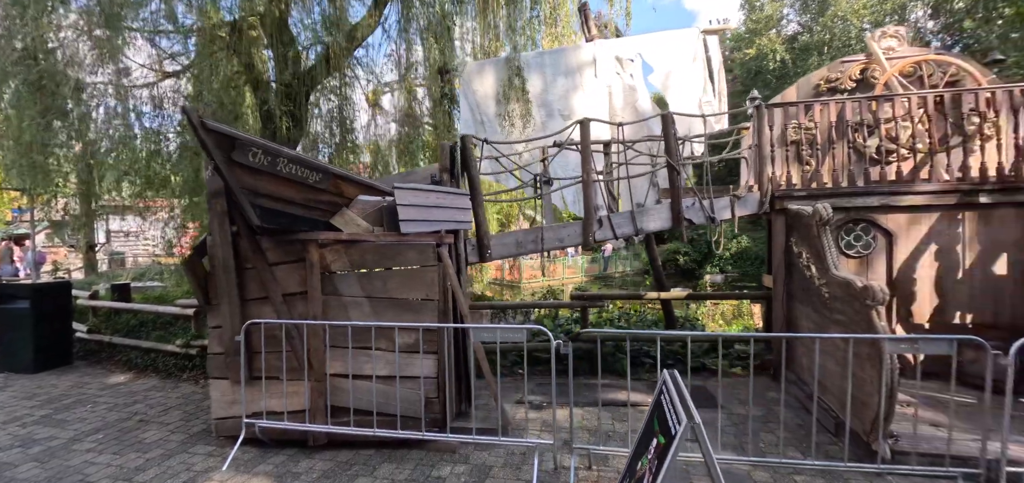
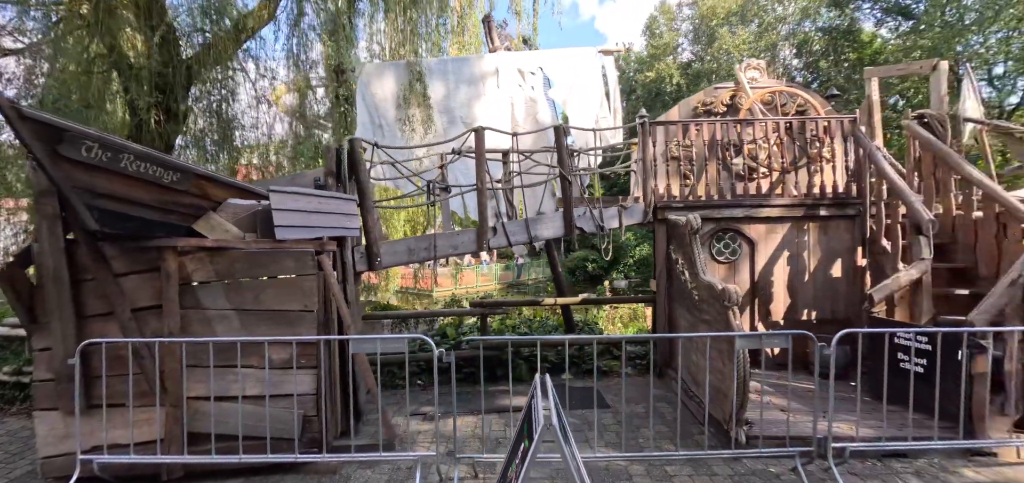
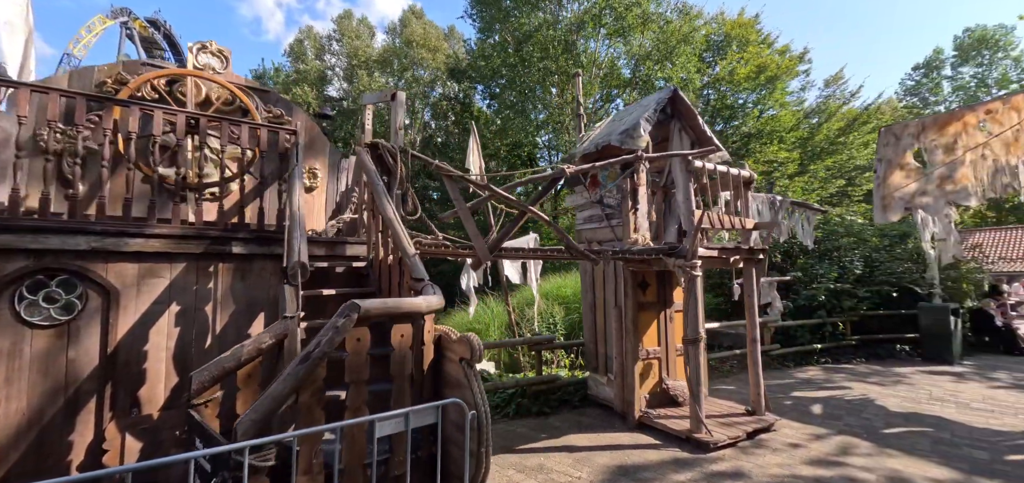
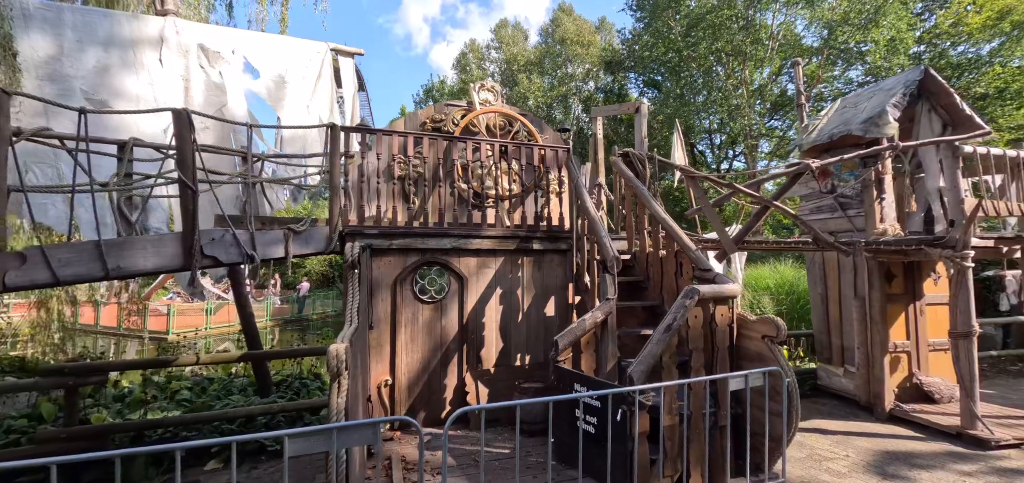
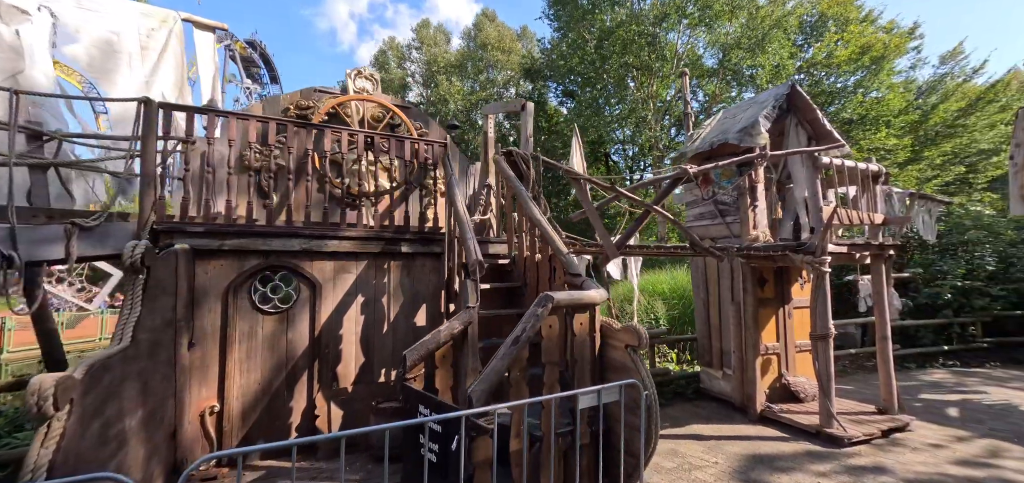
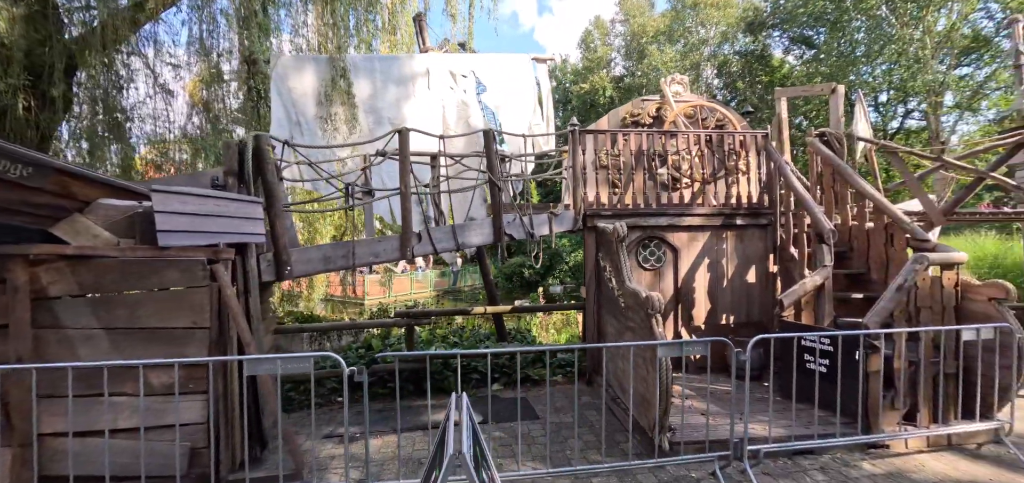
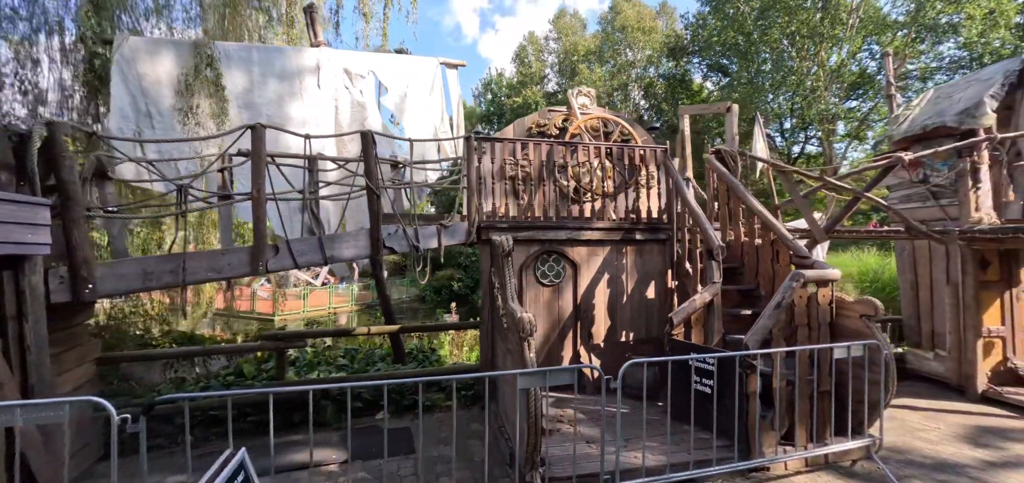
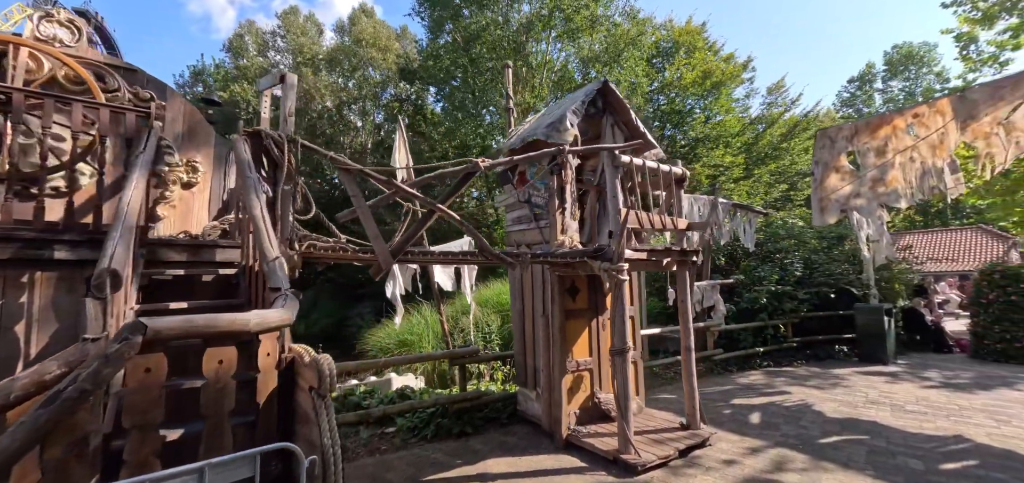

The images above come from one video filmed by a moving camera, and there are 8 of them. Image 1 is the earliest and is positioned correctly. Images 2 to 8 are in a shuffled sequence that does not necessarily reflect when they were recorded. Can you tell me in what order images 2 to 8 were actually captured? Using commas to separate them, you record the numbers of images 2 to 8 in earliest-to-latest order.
2, 6, 7, 4, 5, 3, 8
